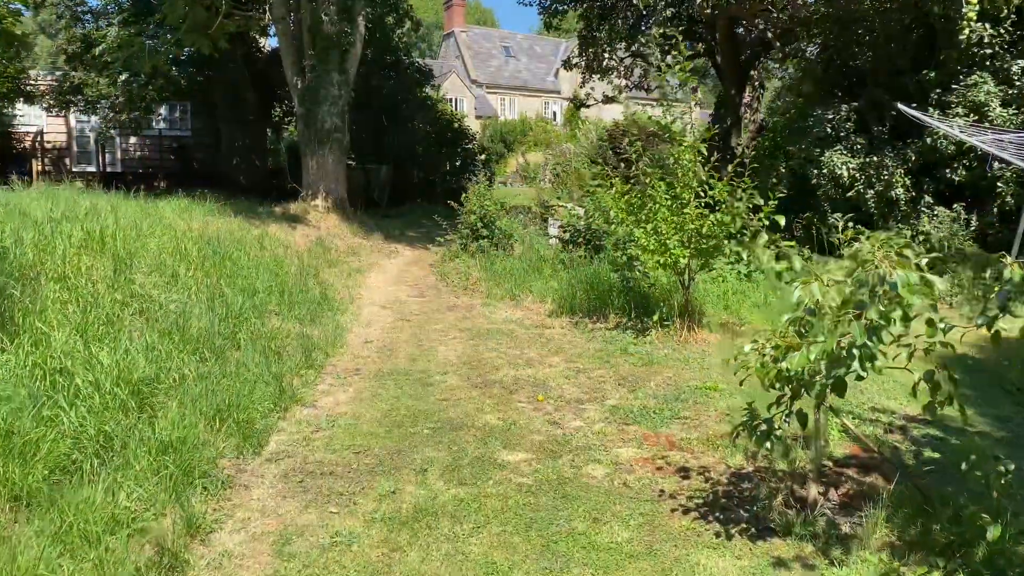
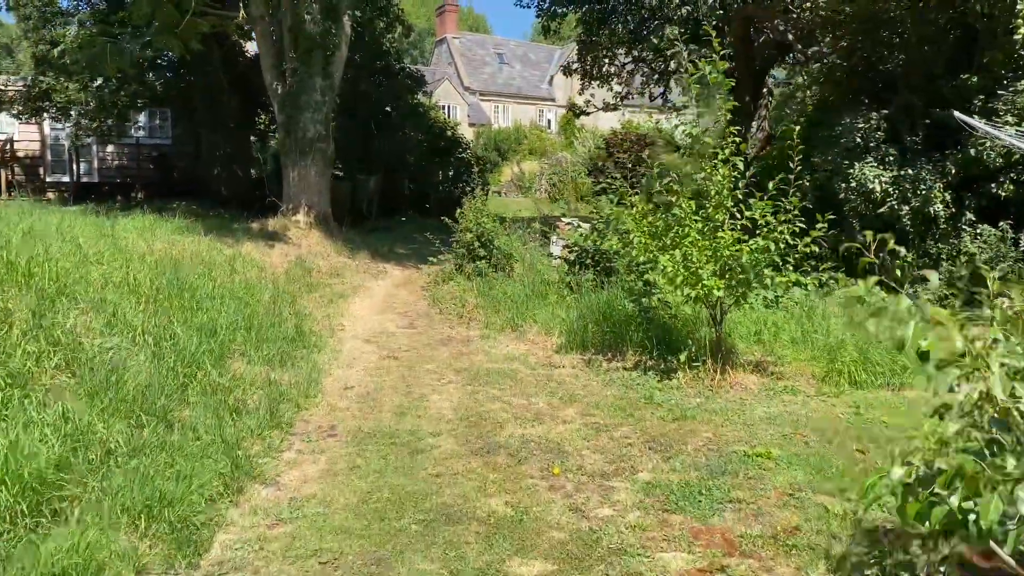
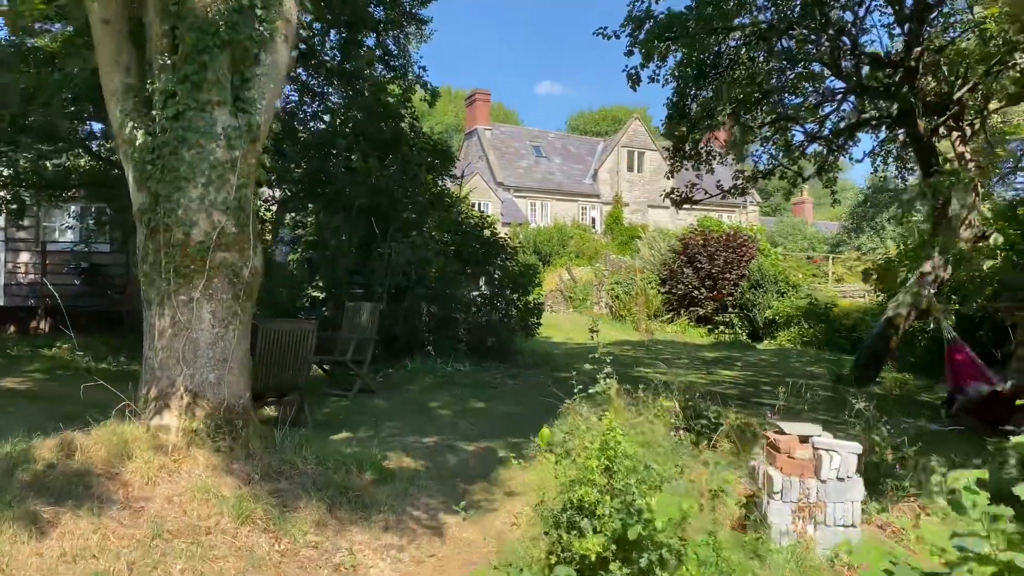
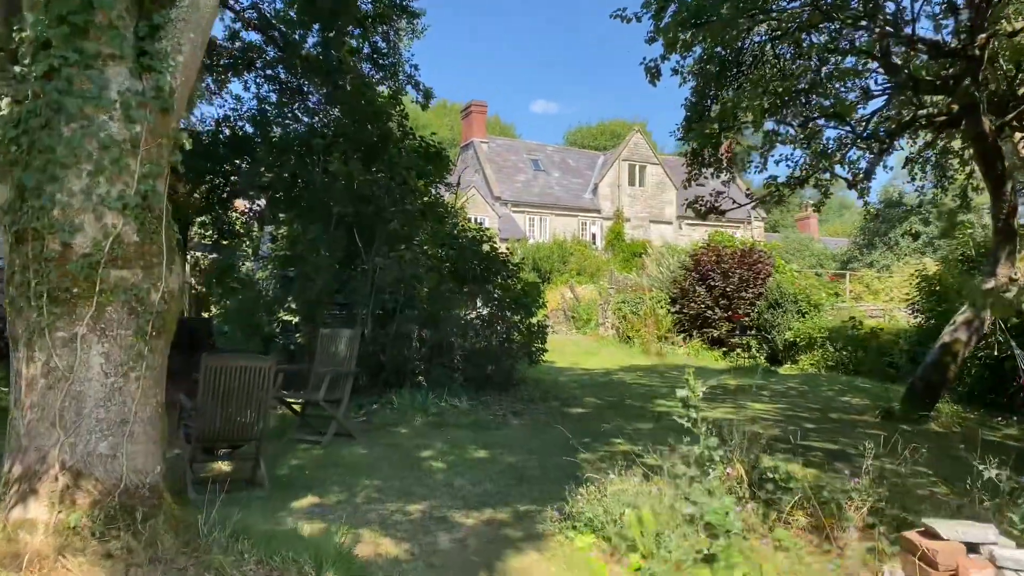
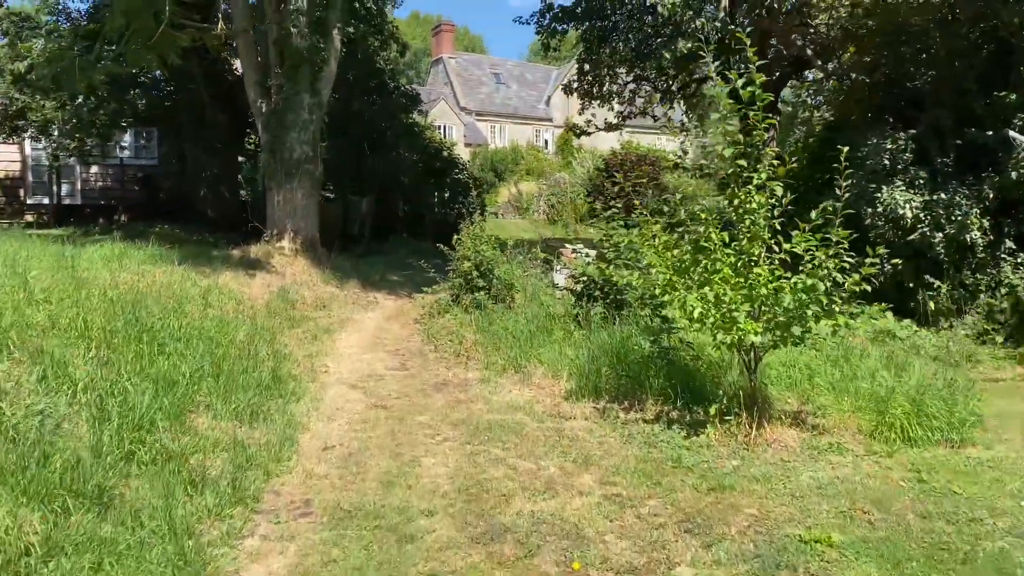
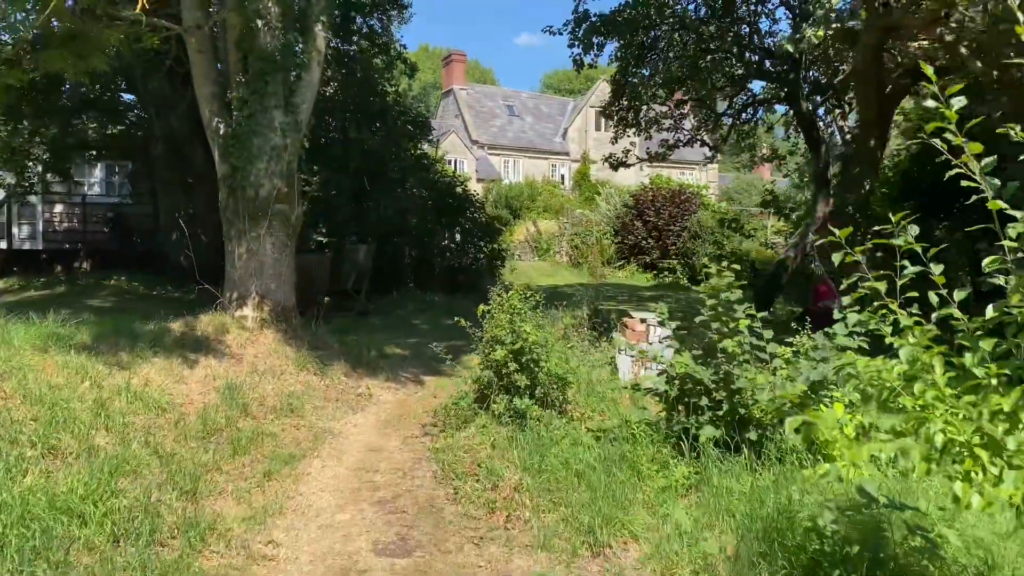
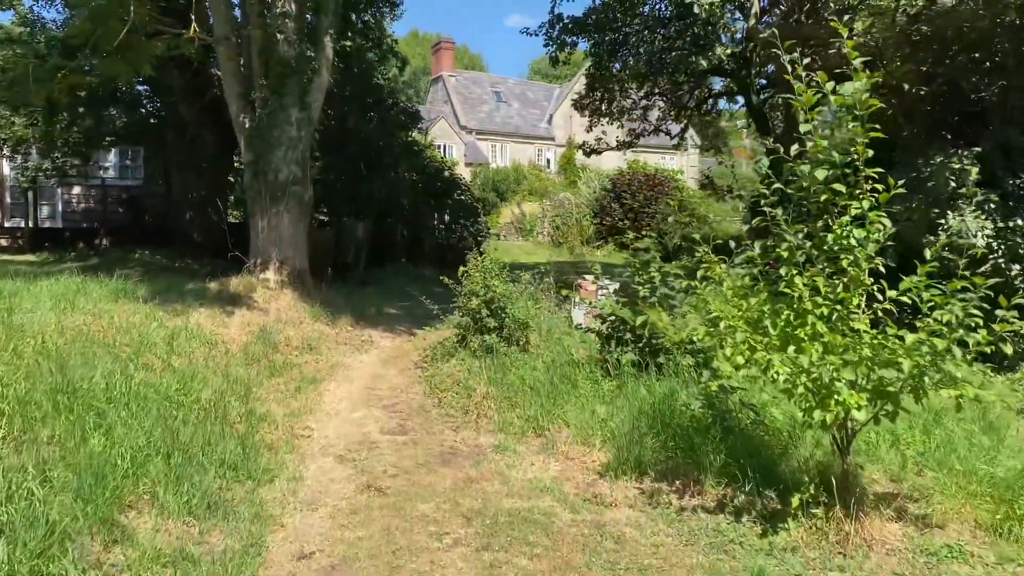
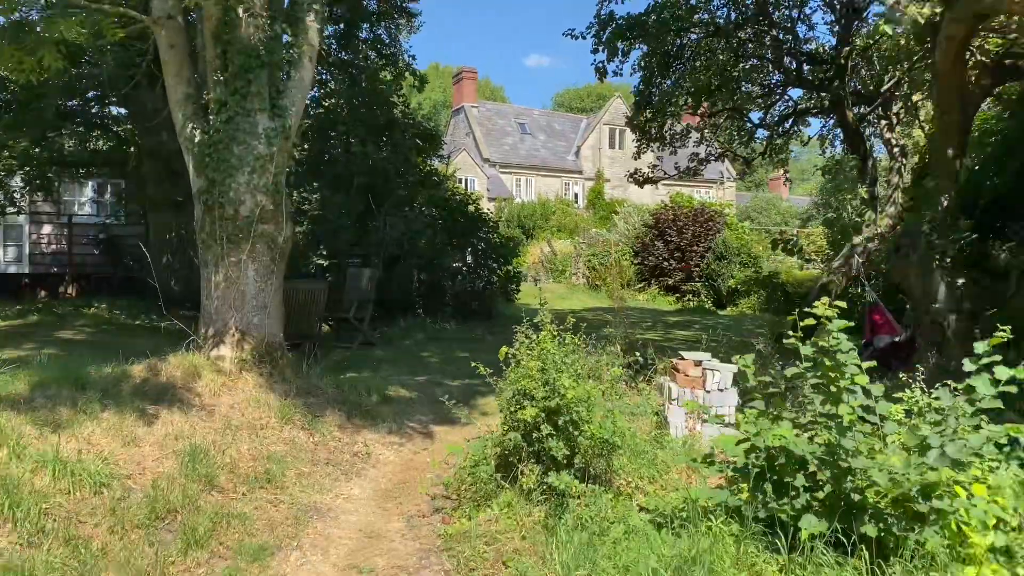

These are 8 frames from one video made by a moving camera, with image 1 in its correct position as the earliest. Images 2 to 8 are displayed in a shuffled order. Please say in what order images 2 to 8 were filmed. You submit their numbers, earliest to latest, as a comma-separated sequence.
2, 5, 7, 6, 8, 3, 4
